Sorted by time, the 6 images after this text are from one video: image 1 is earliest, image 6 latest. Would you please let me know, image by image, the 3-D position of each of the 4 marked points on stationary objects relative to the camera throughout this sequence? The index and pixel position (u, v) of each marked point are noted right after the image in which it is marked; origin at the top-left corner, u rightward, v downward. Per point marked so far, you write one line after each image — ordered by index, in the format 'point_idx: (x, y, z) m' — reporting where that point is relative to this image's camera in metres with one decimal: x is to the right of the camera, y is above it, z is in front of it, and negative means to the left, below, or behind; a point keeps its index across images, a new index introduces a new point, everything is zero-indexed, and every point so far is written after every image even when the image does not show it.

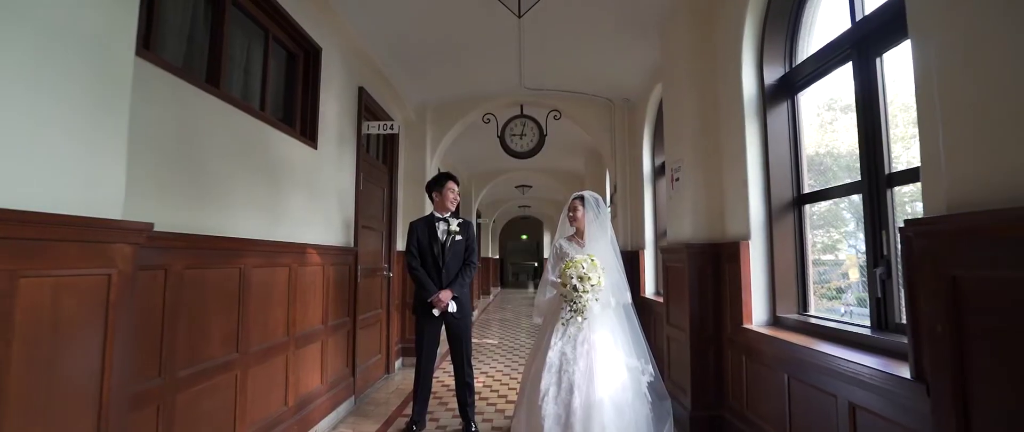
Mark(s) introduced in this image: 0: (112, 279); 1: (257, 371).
0: (-0.7, -0.1, +1.3) m
1: (-0.9, -0.6, +2.6) m
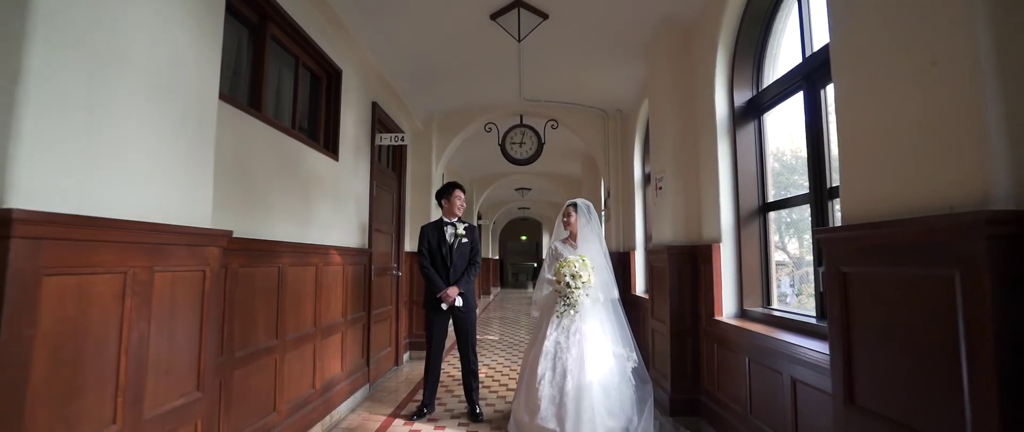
0: (-0.7, -0.1, +1.7) m
1: (-0.9, -0.6, +3.0) m
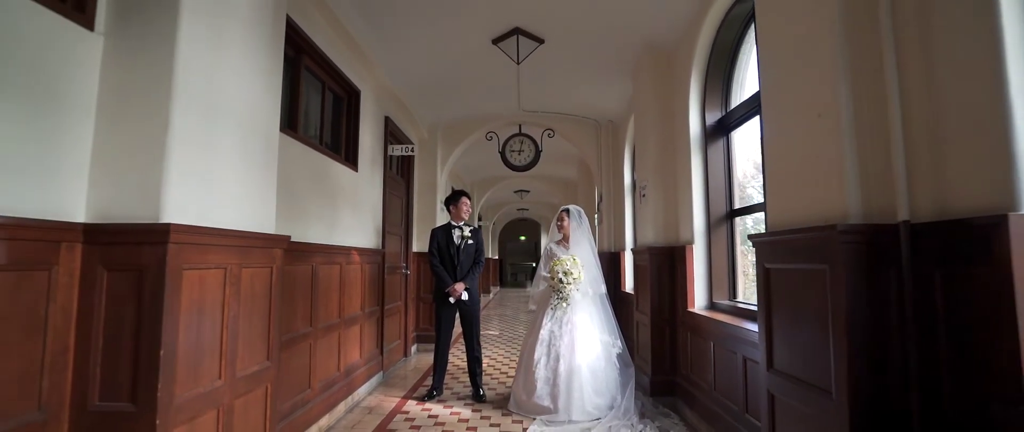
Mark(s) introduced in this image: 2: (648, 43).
0: (-0.7, -0.2, +2.2) m
1: (-0.9, -0.6, +3.5) m
2: (+0.8, +1.0, +4.2) m
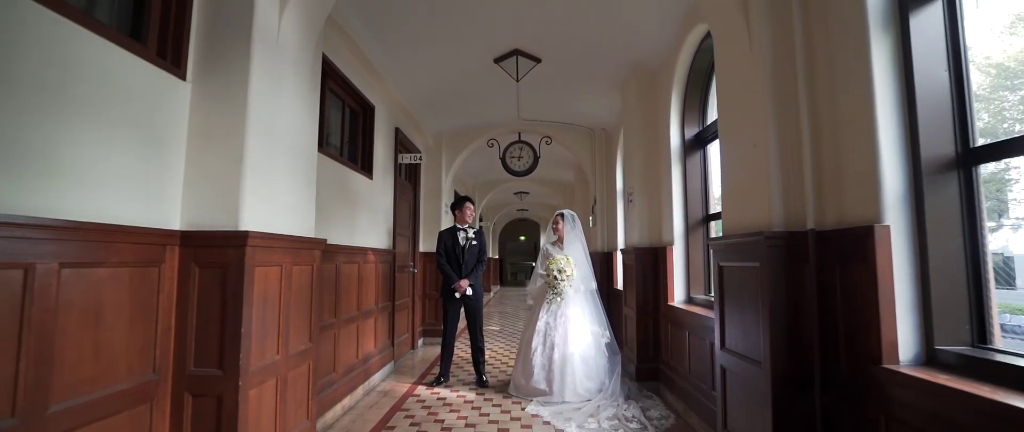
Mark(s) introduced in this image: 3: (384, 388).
0: (-0.7, -0.2, +2.7) m
1: (-0.9, -0.6, +3.9) m
2: (+0.8, +1.0, +4.6) m
3: (-0.8, -1.1, +4.5) m
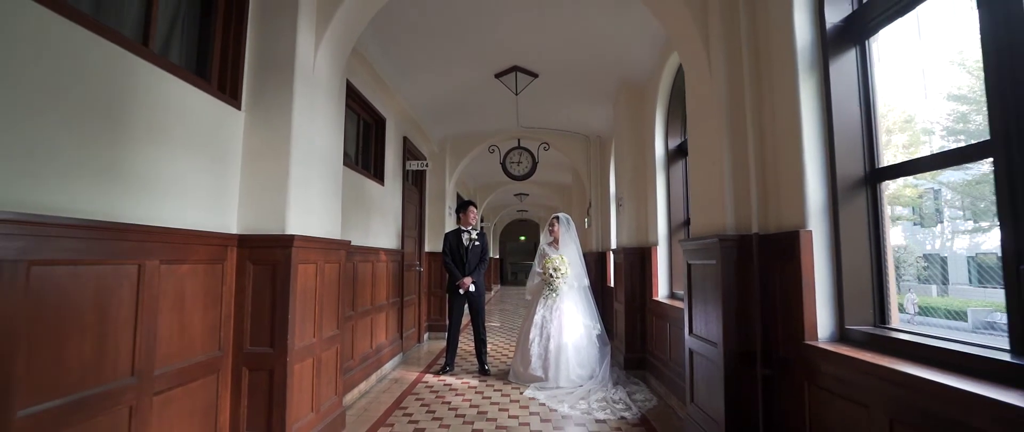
0: (-0.7, -0.2, +3.1) m
1: (-0.9, -0.6, +4.3) m
2: (+0.8, +1.0, +5.1) m
3: (-0.8, -1.1, +4.9) m
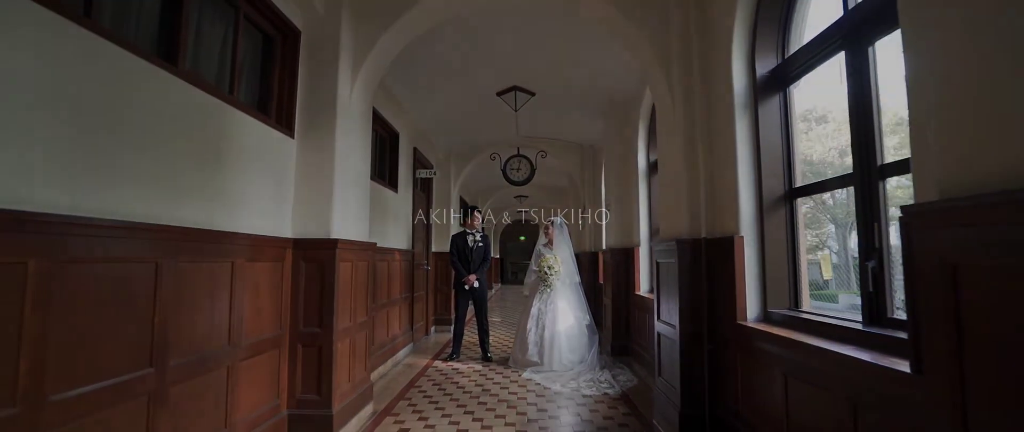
0: (-0.7, -0.2, +3.7) m
1: (-0.9, -0.7, +5.0) m
2: (+0.8, +0.9, +5.7) m
3: (-0.8, -1.1, +5.5) m
